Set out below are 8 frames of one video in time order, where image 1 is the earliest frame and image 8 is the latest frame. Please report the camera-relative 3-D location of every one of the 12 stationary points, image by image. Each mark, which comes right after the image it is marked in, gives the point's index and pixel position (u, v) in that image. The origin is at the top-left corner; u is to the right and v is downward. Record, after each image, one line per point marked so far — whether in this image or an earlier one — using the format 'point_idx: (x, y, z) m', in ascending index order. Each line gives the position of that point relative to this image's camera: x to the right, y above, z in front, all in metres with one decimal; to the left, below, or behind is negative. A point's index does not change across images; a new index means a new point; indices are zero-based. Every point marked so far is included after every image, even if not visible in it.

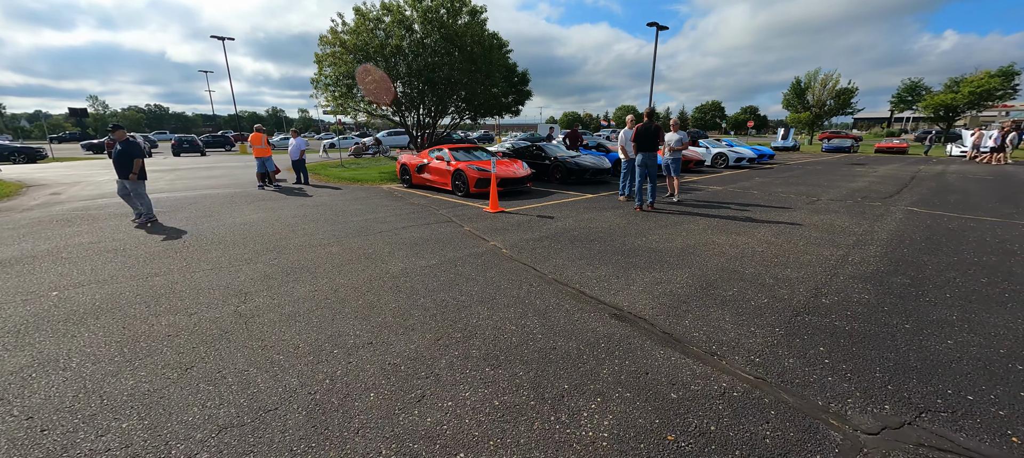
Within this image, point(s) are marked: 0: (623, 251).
0: (+1.3, -0.3, +4.5) m
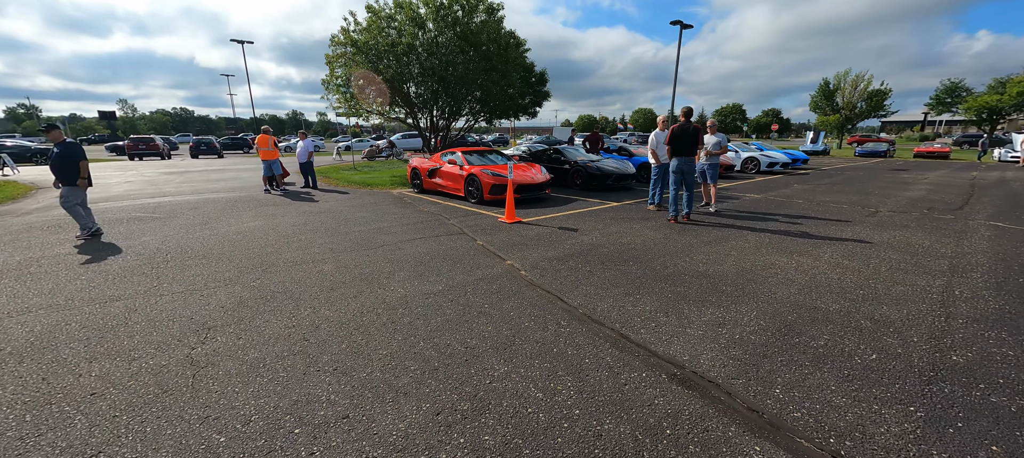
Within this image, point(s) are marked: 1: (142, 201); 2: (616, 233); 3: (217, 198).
0: (+1.5, -0.4, +3.8) m
1: (-9.0, +0.7, +9.6) m
2: (+1.5, -0.1, +5.6) m
3: (-7.3, +0.8, +9.9) m
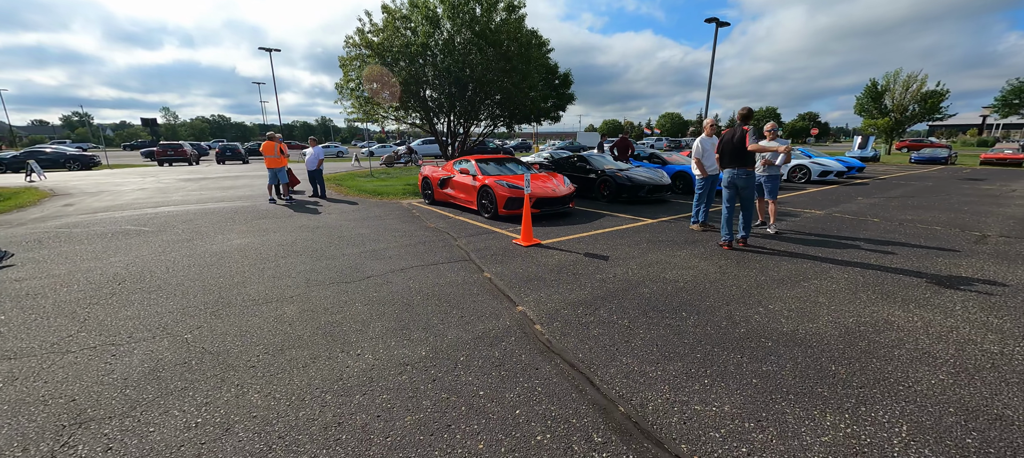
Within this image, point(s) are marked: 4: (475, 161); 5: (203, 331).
0: (+1.5, -0.8, +2.7) m
1: (-8.6, +0.4, +9.1) m
2: (+1.6, -0.4, +4.5) m
3: (-6.9, +0.5, +9.3) m
4: (-0.8, +1.4, +8.4) m
5: (-2.3, -0.8, +3.0) m
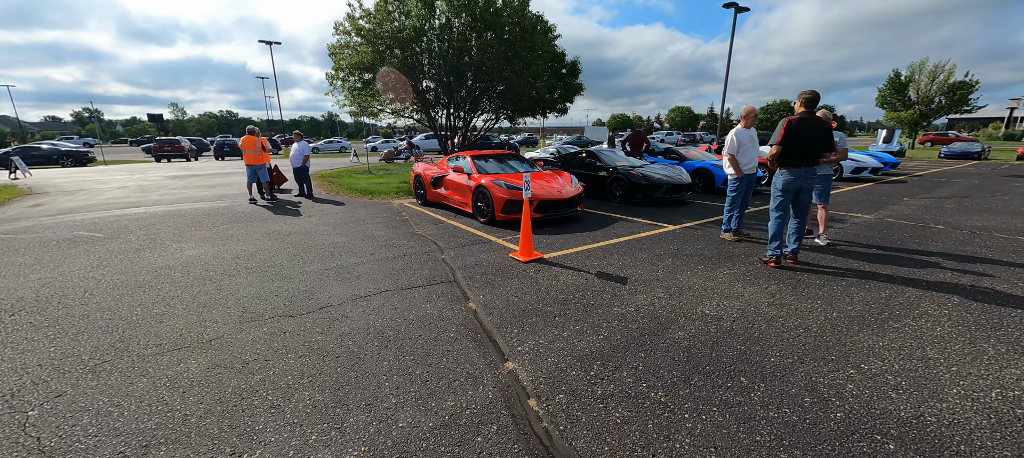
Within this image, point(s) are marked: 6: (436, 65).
0: (+1.4, -0.9, +1.7) m
1: (-8.5, +0.3, +8.3) m
2: (+1.6, -0.5, +3.5) m
3: (-6.8, +0.4, +8.5) m
4: (-0.8, +1.3, +7.4) m
5: (-2.4, -0.9, +2.1) m
6: (-2.1, +4.6, +11.2) m
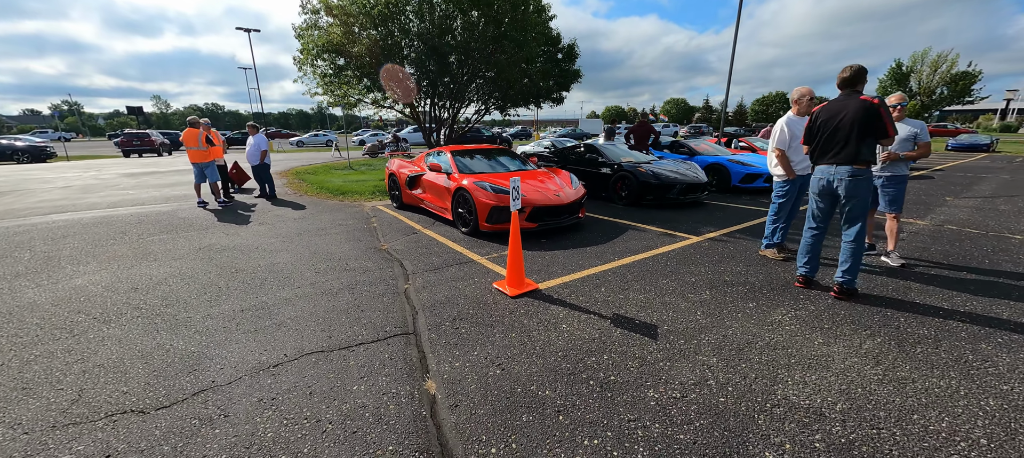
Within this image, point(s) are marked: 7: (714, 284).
0: (+1.4, -1.2, +0.6) m
1: (-8.7, +0.2, +7.1) m
2: (+1.5, -0.7, +2.4) m
3: (-7.0, +0.3, +7.2) m
4: (-1.0, +1.2, +6.2) m
5: (-2.5, -1.2, +1.0) m
6: (-2.4, +4.5, +9.9) m
7: (+1.8, -0.5, +3.4) m
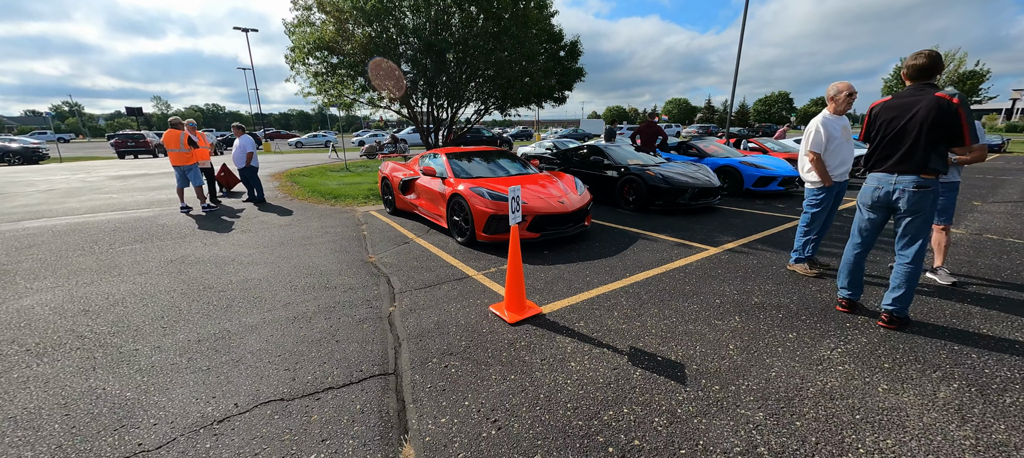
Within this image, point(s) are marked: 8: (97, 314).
0: (+1.4, -1.3, +0.2) m
1: (-8.7, 0.0, +6.7) m
2: (+1.5, -0.9, +2.0) m
3: (-7.0, +0.1, +6.8) m
4: (-1.0, +1.1, +5.8) m
5: (-2.5, -1.3, +0.5) m
6: (-2.4, +4.4, +9.5) m
7: (+1.8, -0.6, +3.0) m
8: (-3.4, -0.7, +3.2) m
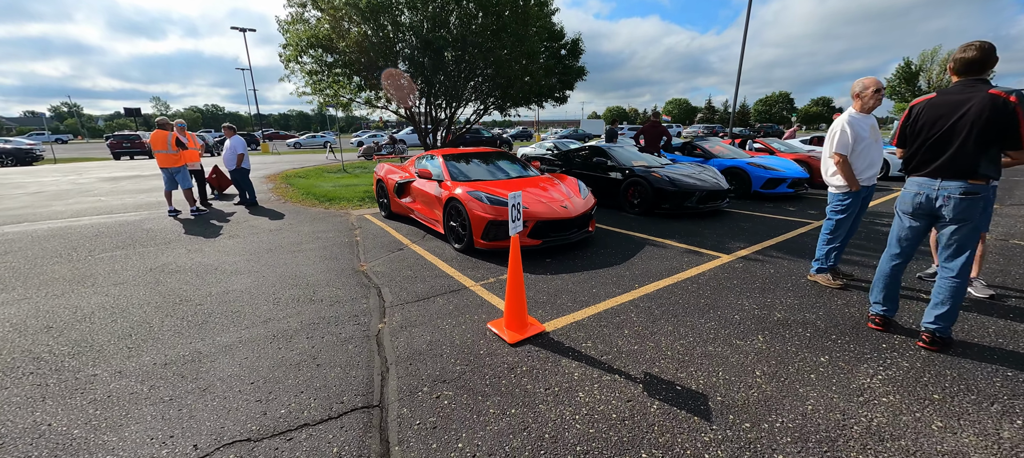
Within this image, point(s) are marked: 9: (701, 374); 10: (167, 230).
0: (+1.4, -1.3, -0.1) m
1: (-8.7, 0.0, +6.4) m
2: (+1.5, -0.9, +1.7) m
3: (-7.0, 0.0, +6.5) m
4: (-1.0, +1.0, +5.5) m
5: (-2.5, -1.4, +0.3) m
6: (-2.4, +4.3, +9.2) m
7: (+1.8, -0.7, +2.7) m
8: (-3.4, -0.8, +2.9) m
9: (+1.1, -0.8, +2.2) m
10: (-5.5, 0.0, +6.3) m
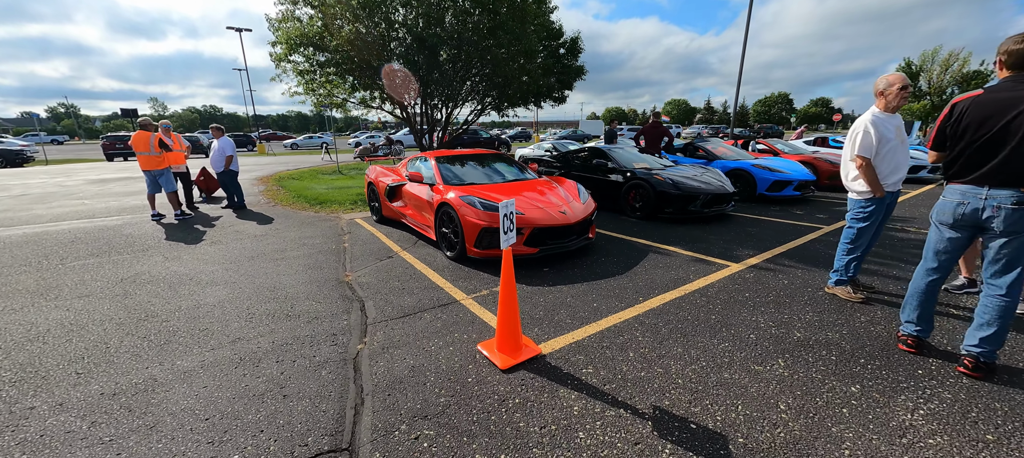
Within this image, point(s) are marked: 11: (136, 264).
0: (+1.3, -1.4, -0.3) m
1: (-8.8, -0.1, +6.1) m
2: (+1.4, -1.0, +1.4) m
3: (-7.1, 0.0, +6.3) m
4: (-1.0, +0.9, +5.3) m
5: (-2.6, -1.4, 0.0) m
6: (-2.5, +4.2, +9.0) m
7: (+1.7, -0.7, +2.5) m
8: (-3.4, -0.8, +2.7) m
9: (+1.0, -0.9, +1.9) m
10: (-5.6, -0.1, +6.1) m
11: (-4.5, -0.4, +4.7) m
